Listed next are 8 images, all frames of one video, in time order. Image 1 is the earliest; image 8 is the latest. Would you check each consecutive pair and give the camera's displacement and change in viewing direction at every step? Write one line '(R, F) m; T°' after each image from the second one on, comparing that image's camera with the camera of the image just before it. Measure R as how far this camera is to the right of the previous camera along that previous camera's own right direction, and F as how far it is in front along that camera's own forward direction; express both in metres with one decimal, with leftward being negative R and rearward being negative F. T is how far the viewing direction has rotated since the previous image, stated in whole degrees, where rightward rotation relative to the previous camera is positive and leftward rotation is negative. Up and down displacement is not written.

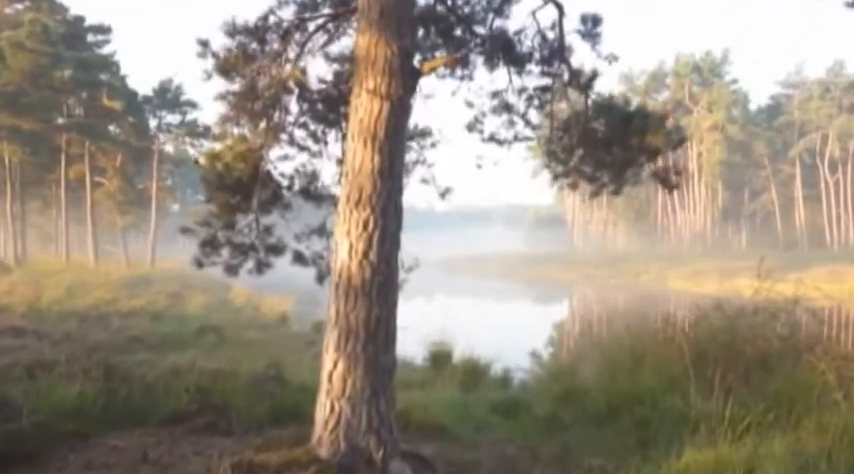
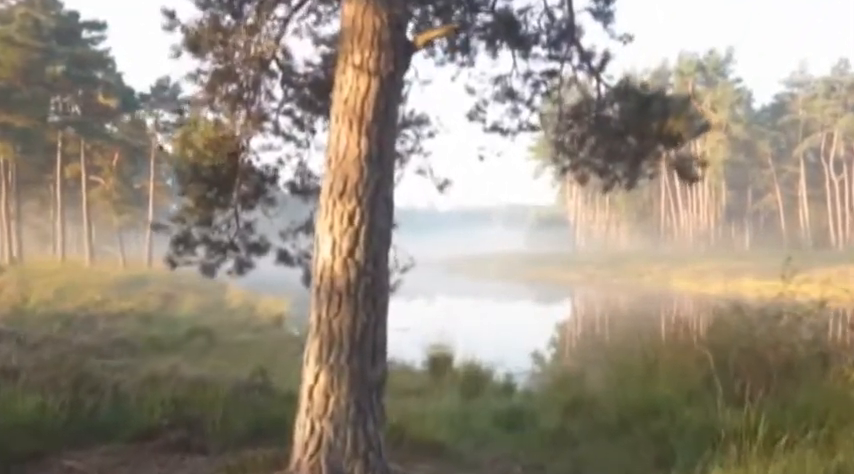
(0.0, +0.7) m; 0°
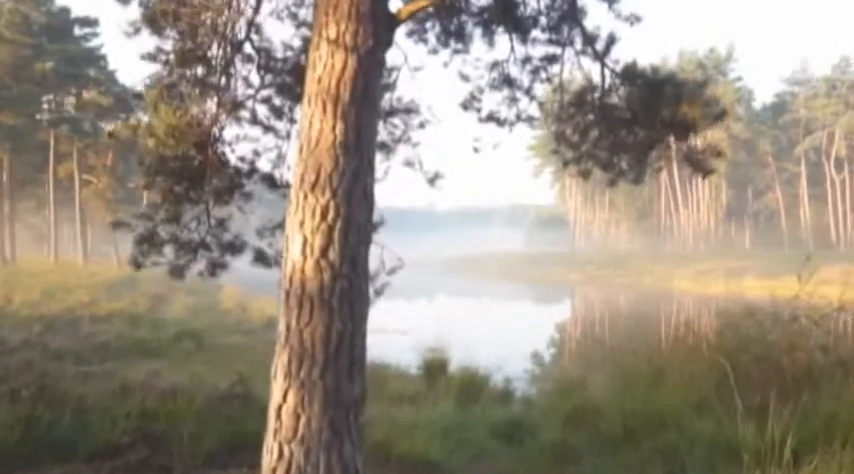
(+0.1, +0.6) m; 0°
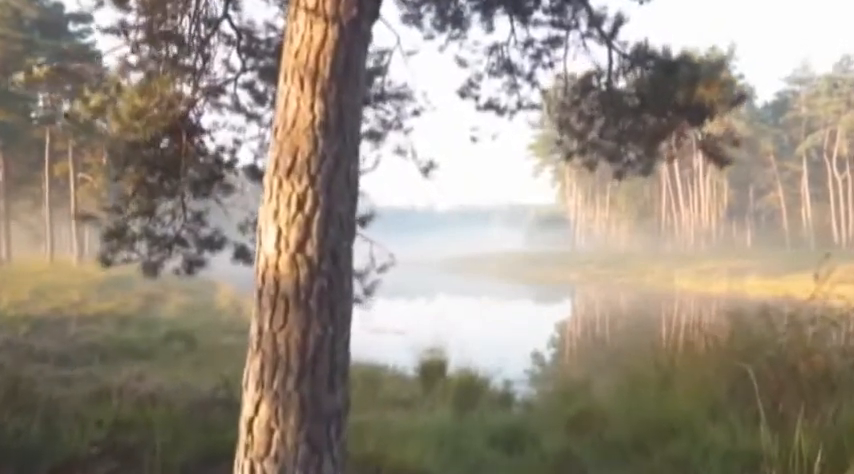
(0.0, +0.4) m; 0°
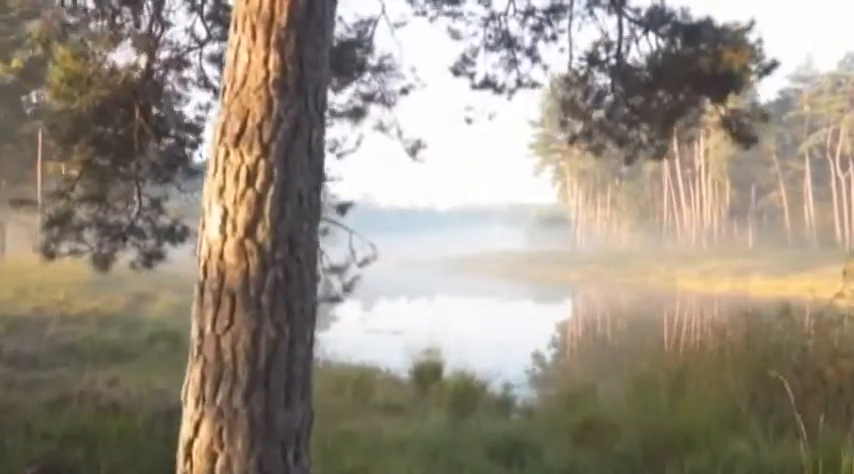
(+0.1, +0.6) m; 0°
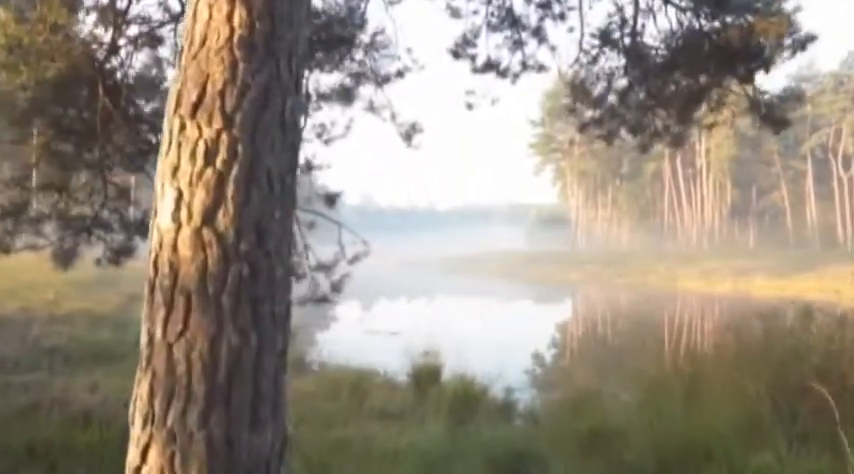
(0.0, +0.5) m; 0°
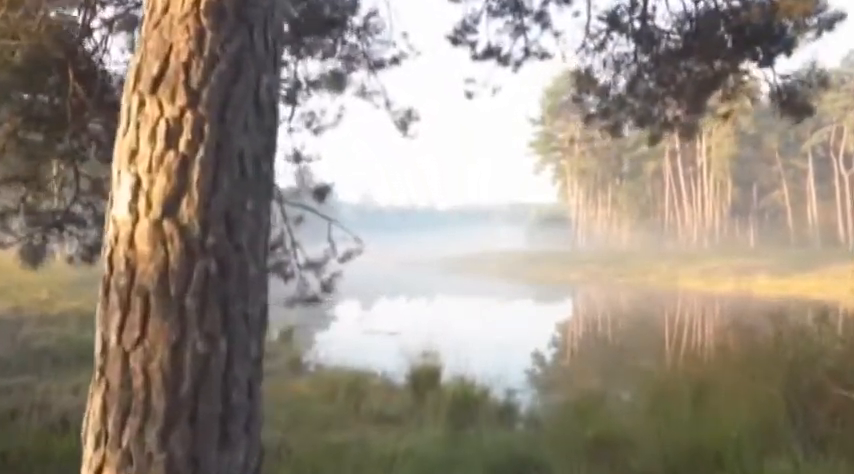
(0.0, +0.3) m; 0°
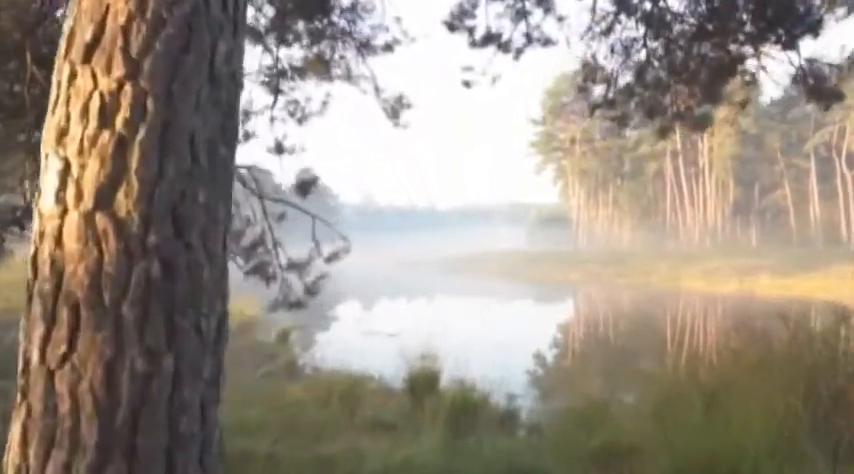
(0.0, +0.3) m; 0°
